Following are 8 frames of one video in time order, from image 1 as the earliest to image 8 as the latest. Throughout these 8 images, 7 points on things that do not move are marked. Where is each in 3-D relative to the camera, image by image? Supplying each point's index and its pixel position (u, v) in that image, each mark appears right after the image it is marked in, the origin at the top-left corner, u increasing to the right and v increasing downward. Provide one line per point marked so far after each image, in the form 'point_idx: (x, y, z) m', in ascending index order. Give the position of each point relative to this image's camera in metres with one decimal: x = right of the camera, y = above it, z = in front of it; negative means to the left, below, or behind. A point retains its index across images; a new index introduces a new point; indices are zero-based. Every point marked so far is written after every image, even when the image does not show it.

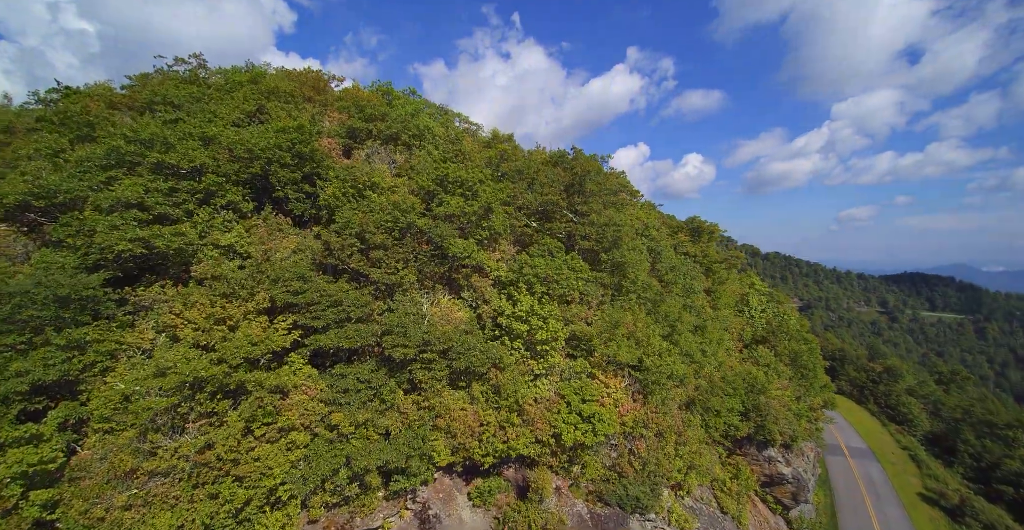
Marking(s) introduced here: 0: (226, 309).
0: (-11.3, -1.8, +17.7) m
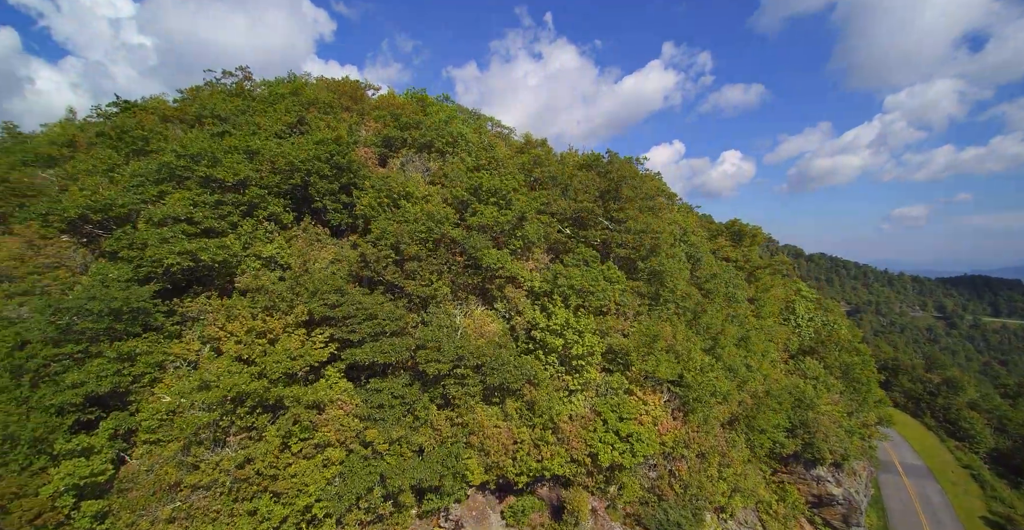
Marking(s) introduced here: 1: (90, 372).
0: (-9.9, -2.3, +18.0) m
1: (-15.2, -3.9, +16.1) m
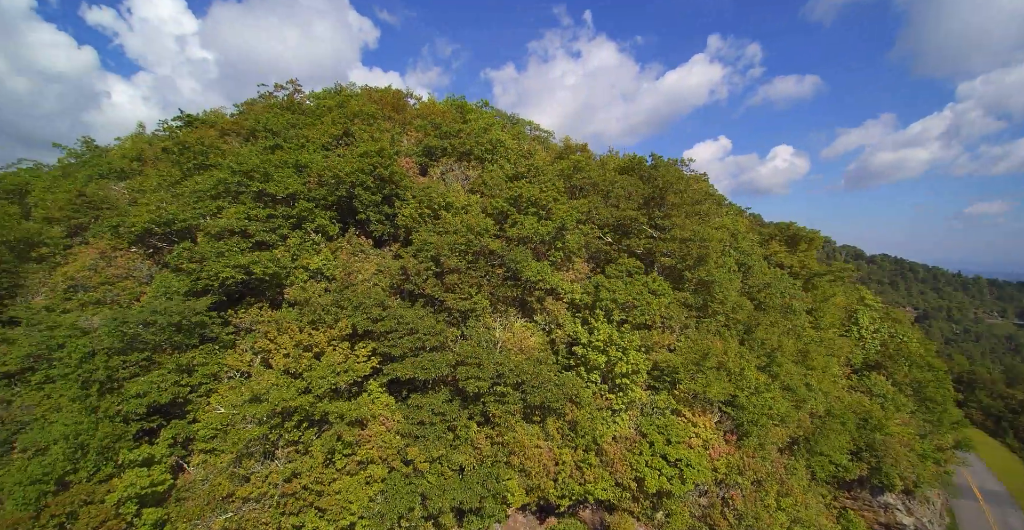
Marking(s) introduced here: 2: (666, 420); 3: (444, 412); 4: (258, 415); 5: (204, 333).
0: (-8.2, -2.9, +18.5) m
1: (-13.7, -4.5, +17.0) m
2: (+6.9, -6.9, +20.0) m
3: (-2.6, -5.7, +17.3) m
4: (-9.0, -5.3, +15.7) m
5: (-13.4, -3.0, +19.5) m
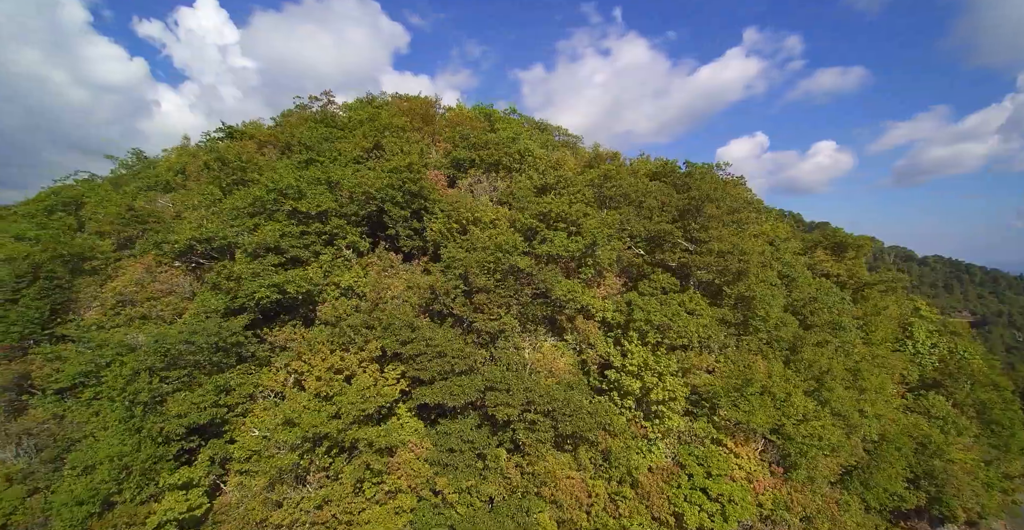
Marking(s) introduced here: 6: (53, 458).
0: (-7.0, -3.9, +18.5) m
1: (-12.5, -5.4, +17.4) m
2: (+8.2, -7.9, +19.0) m
3: (-1.5, -6.6, +17.0) m
4: (-7.9, -6.2, +15.8) m
5: (-12.1, -3.9, +19.9) m
6: (-18.1, -7.7, +17.6) m
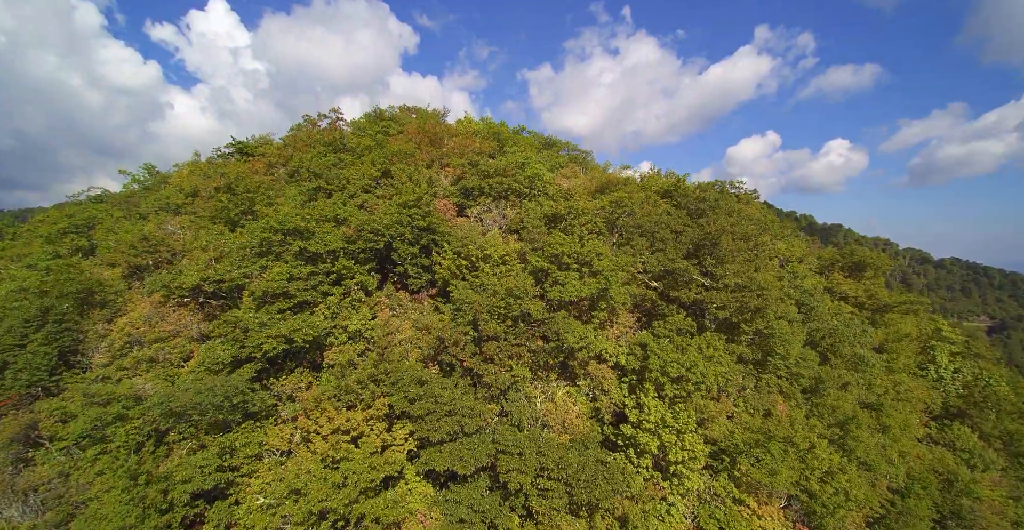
0: (-6.5, -6.2, +18.1) m
1: (-12.1, -7.7, +17.0) m
2: (+8.7, -10.2, +18.3) m
3: (-1.0, -8.9, +16.4) m
4: (-7.5, -8.5, +15.4) m
5: (-11.6, -6.2, +19.5) m
6: (-17.7, -10.0, +17.4) m
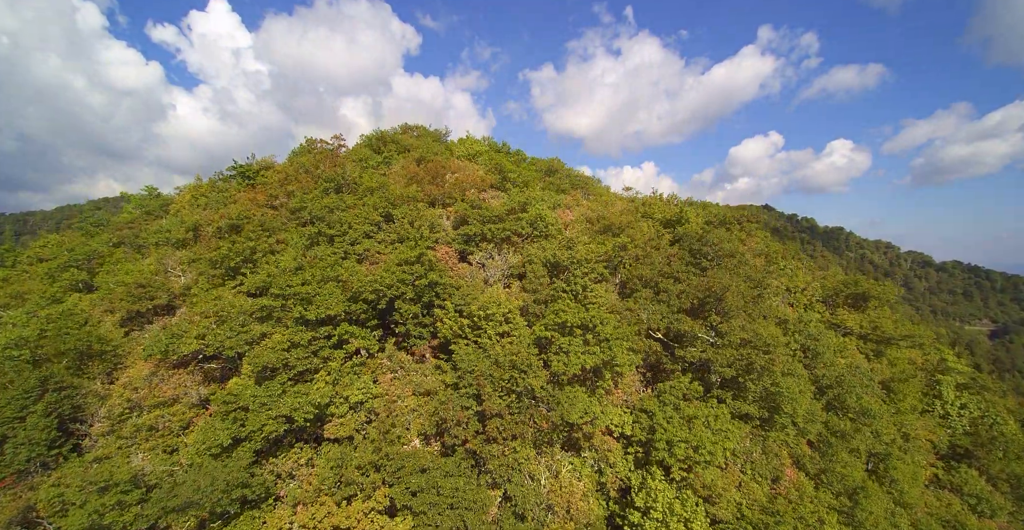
0: (-6.4, -9.8, +17.8) m
1: (-12.0, -11.3, +16.7) m
2: (+8.8, -13.8, +18.0) m
3: (-0.9, -12.6, +16.1) m
4: (-7.4, -12.1, +15.1) m
5: (-11.5, -9.8, +19.2) m
6: (-17.5, -13.6, +17.1) m
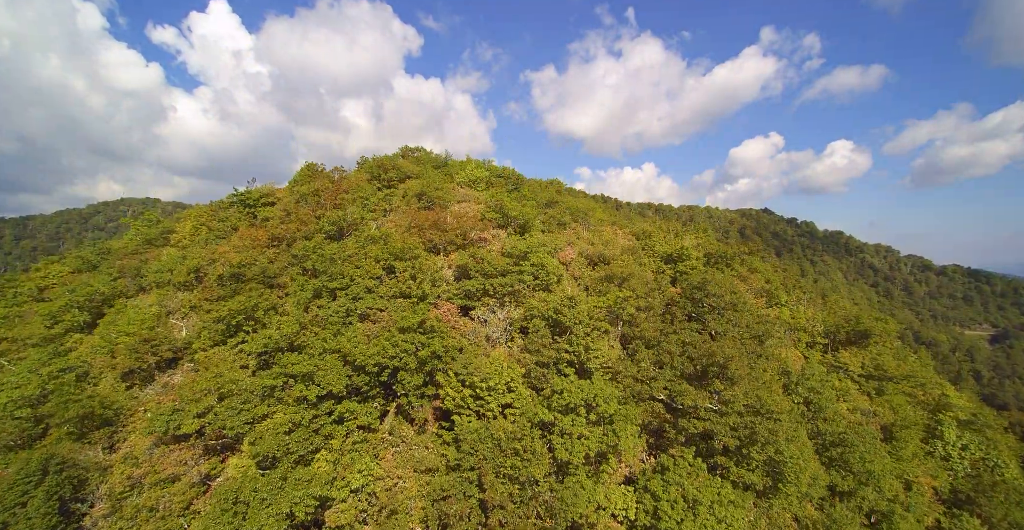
0: (-6.3, -14.0, +17.7) m
1: (-11.8, -15.6, +16.7) m
2: (+8.9, -18.1, +17.9) m
3: (-0.8, -16.9, +16.0) m
4: (-7.2, -16.4, +15.0) m
5: (-11.3, -14.0, +19.1) m
6: (-17.4, -17.8, +17.0) m
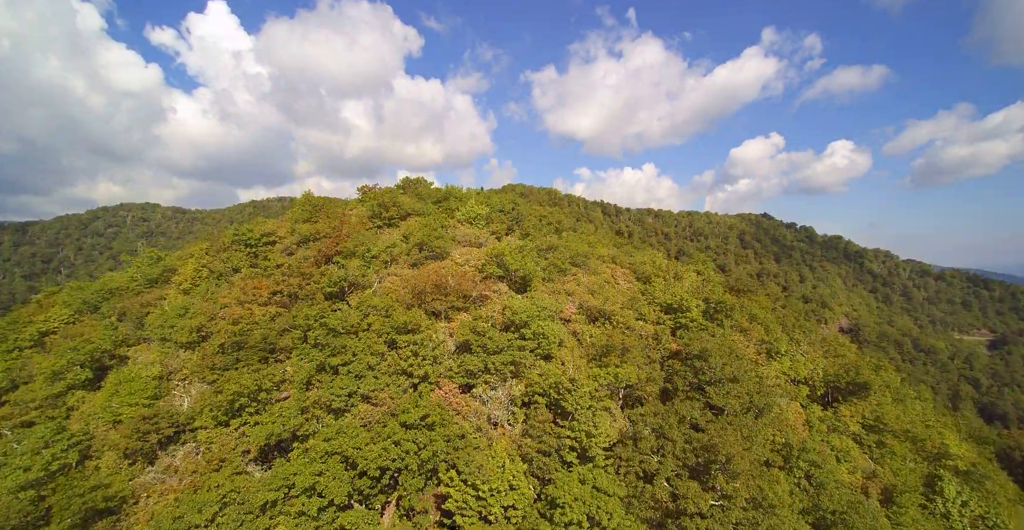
0: (-6.1, -20.2, +17.8) m
1: (-11.7, -21.7, +16.7) m
2: (+9.0, -24.3, +18.0) m
3: (-0.7, -23.0, +16.1) m
4: (-7.1, -22.5, +15.1) m
5: (-11.2, -20.1, +19.2) m
6: (-17.3, -23.9, +17.1) m
